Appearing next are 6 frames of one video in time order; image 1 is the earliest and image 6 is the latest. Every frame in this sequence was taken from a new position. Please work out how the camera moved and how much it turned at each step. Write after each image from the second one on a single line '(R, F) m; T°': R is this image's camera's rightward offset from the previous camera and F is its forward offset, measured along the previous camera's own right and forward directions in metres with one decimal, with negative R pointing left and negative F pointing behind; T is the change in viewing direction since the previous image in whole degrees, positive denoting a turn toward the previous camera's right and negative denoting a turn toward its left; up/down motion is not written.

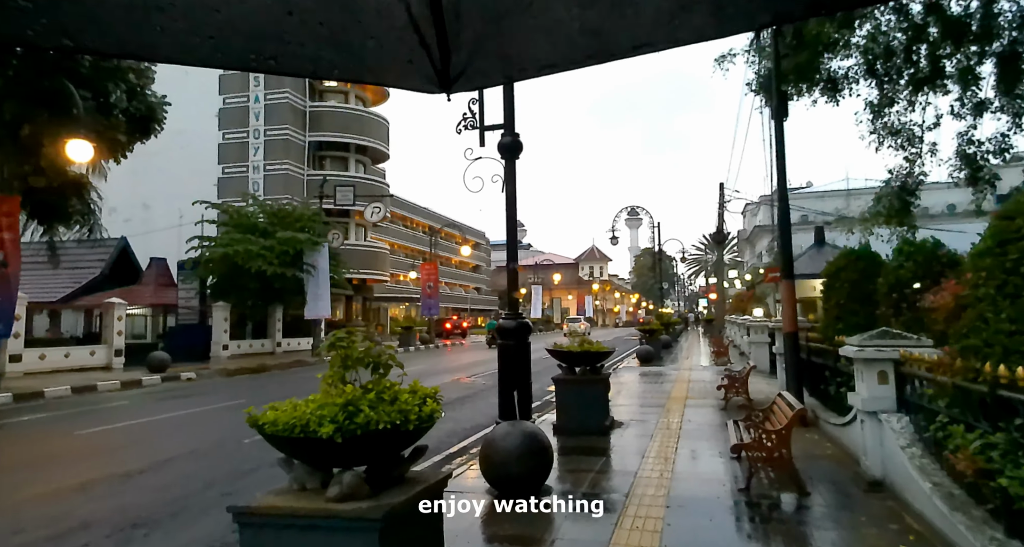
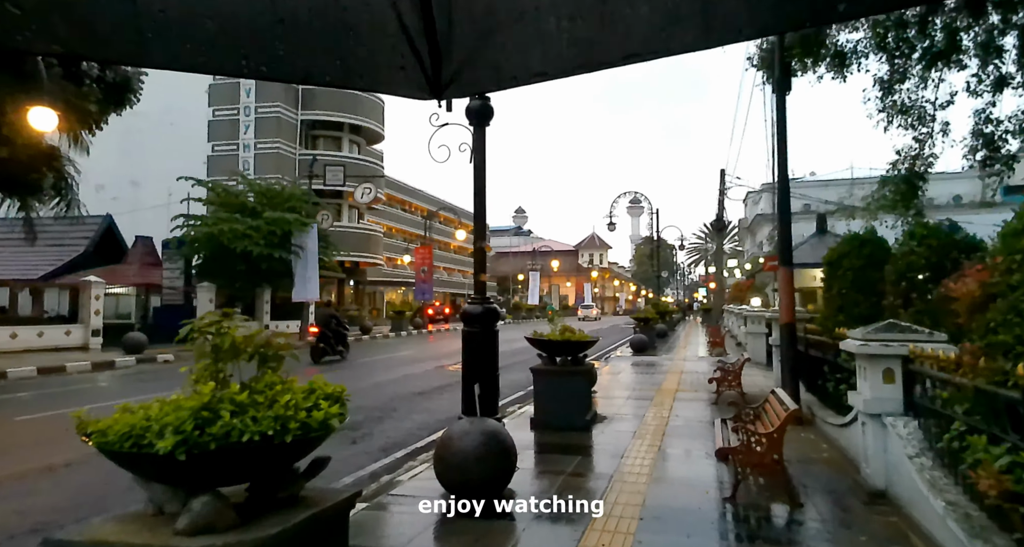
(+0.3, +0.6) m; 0°
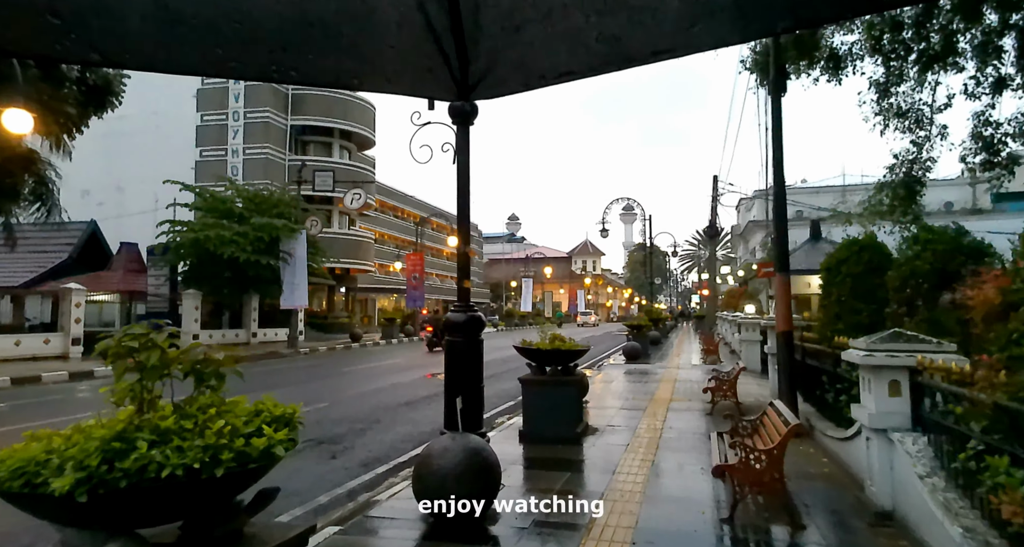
(+0.1, +0.3) m; +1°
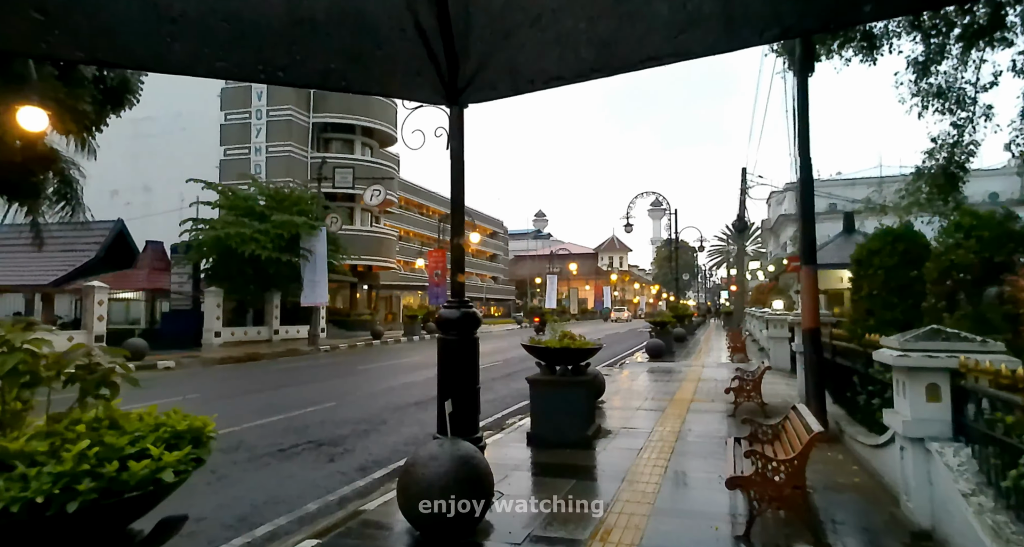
(+0.3, +0.4) m; -3°
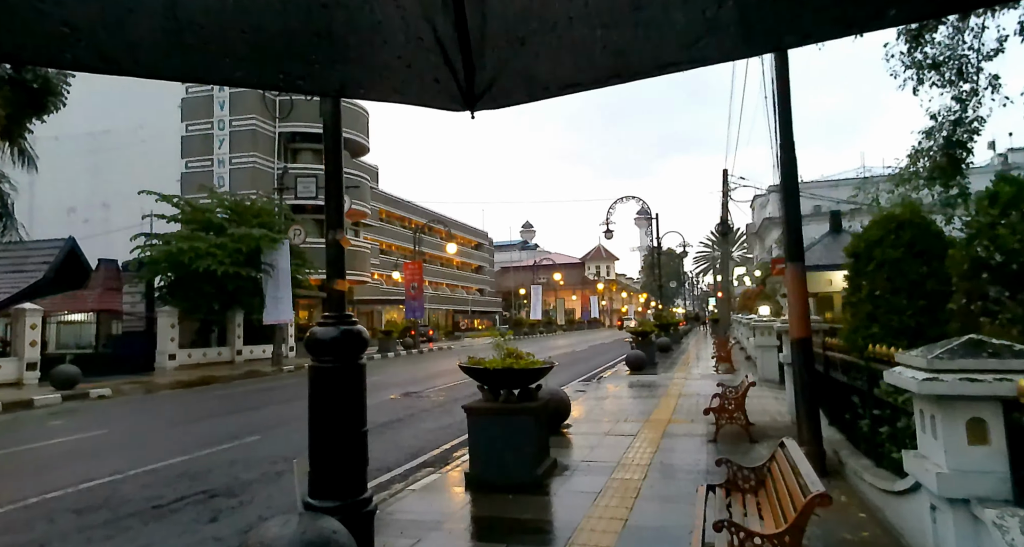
(+0.6, +1.2) m; +1°
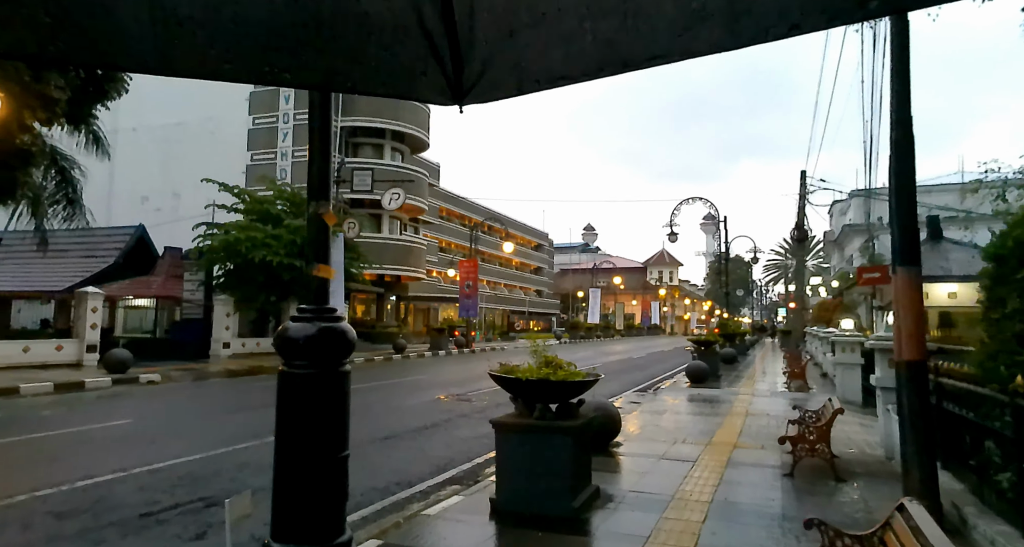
(+0.2, +0.9) m; -6°
